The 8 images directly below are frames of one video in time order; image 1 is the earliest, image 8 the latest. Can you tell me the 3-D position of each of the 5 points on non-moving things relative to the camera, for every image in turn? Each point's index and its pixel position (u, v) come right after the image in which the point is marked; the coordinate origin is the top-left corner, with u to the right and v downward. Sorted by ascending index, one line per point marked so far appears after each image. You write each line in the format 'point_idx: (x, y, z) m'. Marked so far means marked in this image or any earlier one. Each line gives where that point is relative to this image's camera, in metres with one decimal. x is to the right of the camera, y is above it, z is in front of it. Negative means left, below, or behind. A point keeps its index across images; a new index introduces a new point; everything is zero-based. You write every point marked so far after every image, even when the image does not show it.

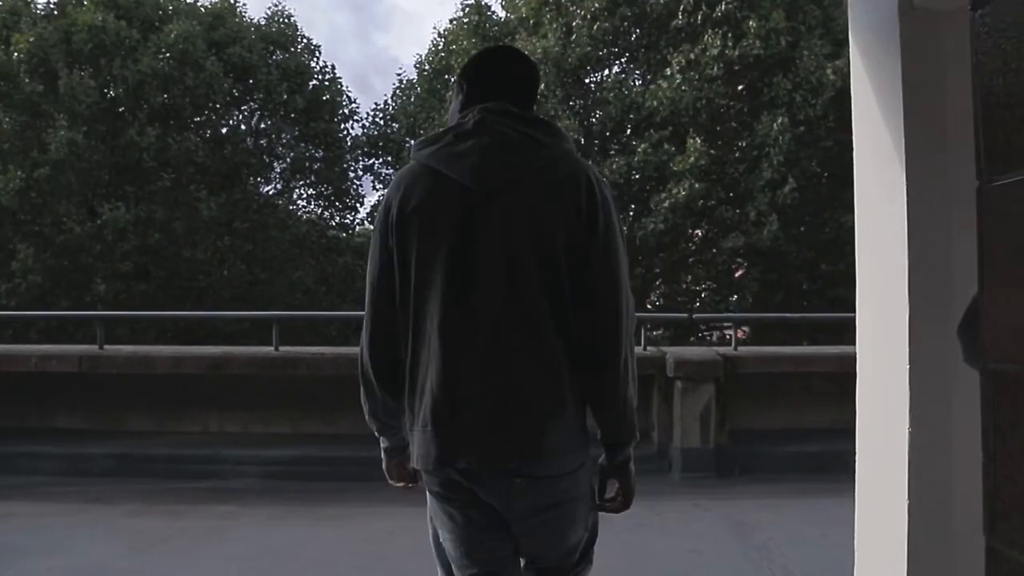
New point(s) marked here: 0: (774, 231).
0: (+3.4, +0.7, +12.6) m
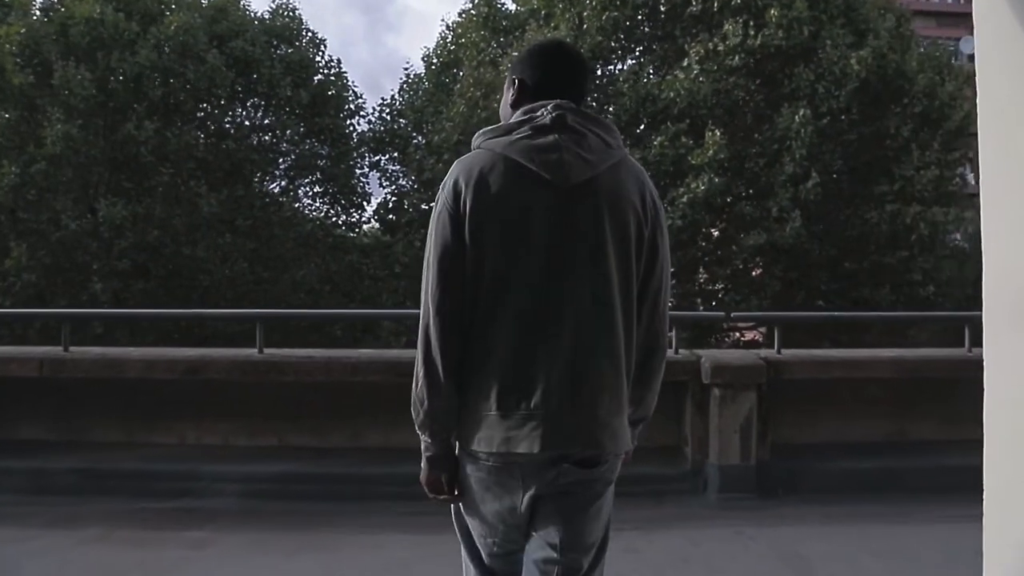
0: (+3.5, +0.7, +12.1) m
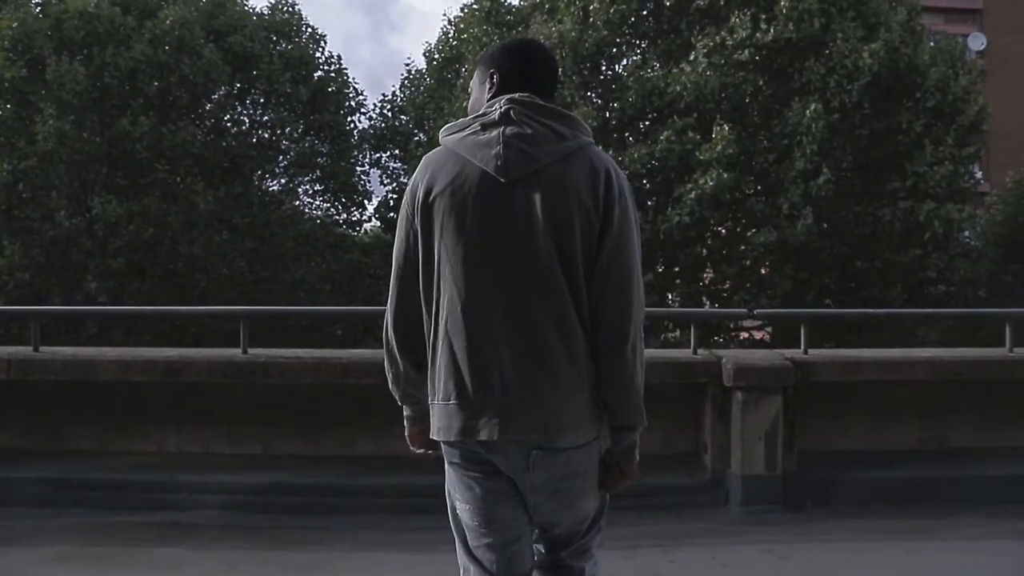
0: (+3.5, +0.8, +11.8) m
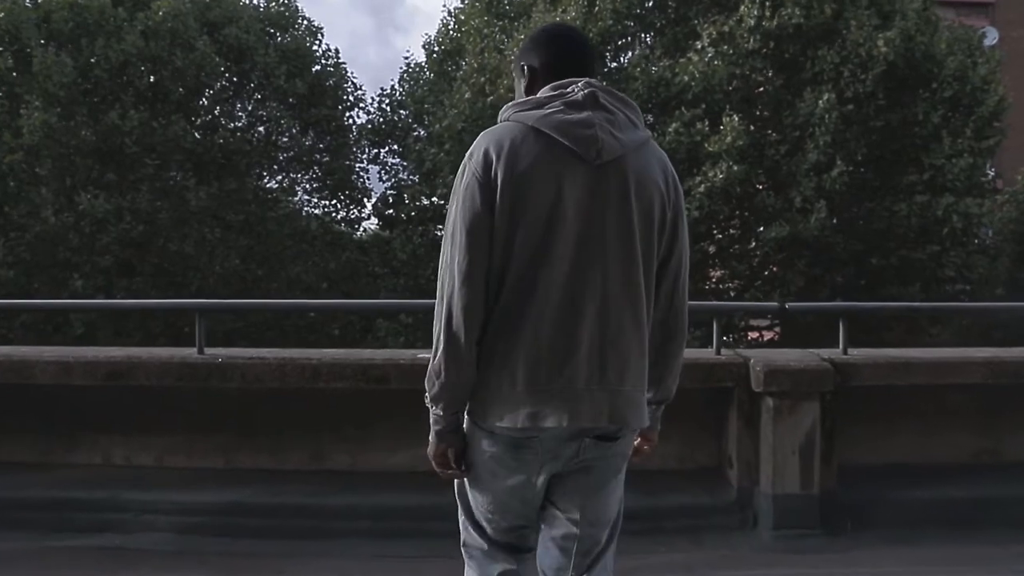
0: (+3.5, +0.8, +11.3) m
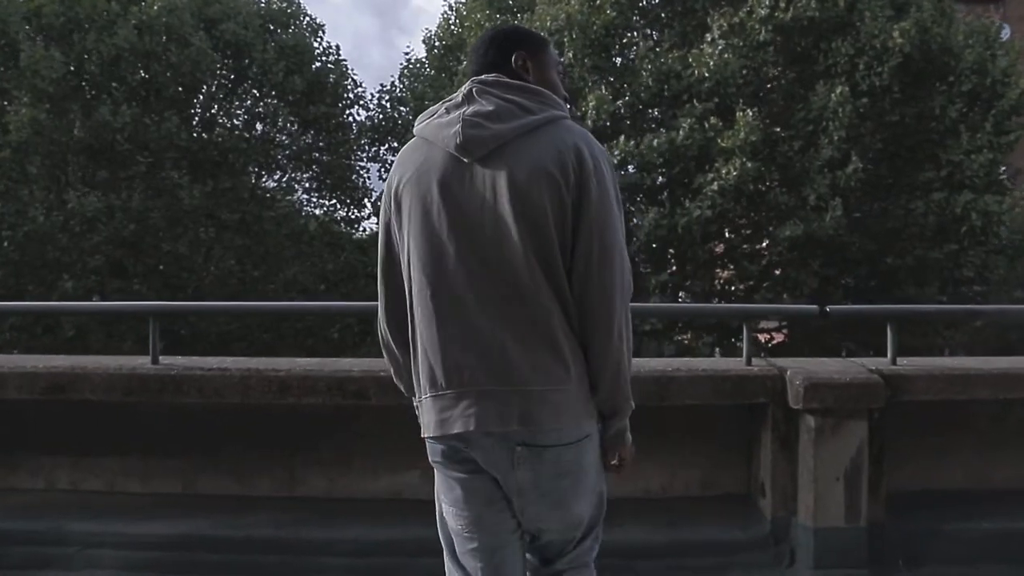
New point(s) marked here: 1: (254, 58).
0: (+3.6, +0.8, +10.9) m
1: (-3.6, +3.2, +13.8) m
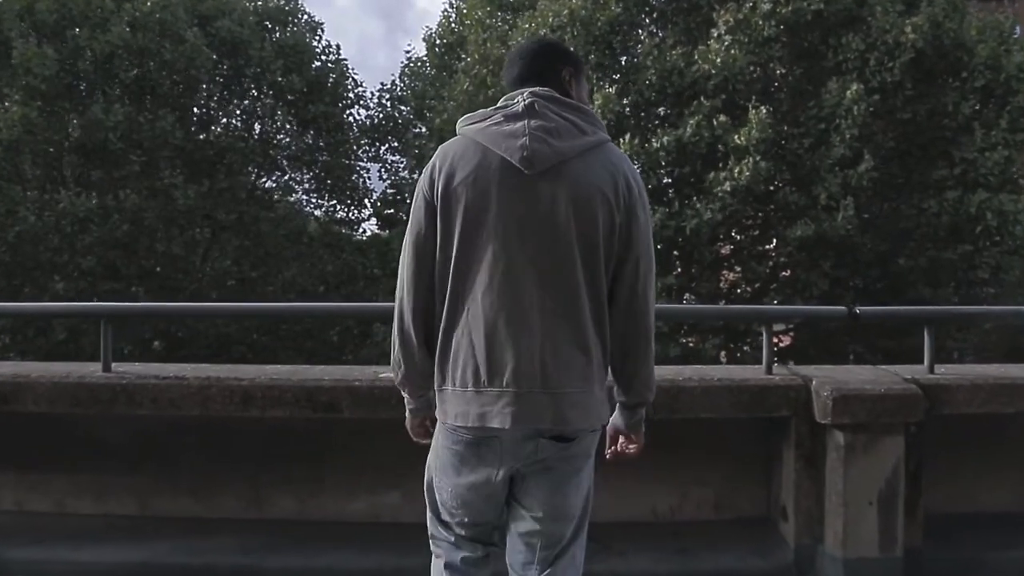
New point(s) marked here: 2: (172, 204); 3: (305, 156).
0: (+3.6, +0.8, +10.6) m
1: (-3.6, +3.2, +13.5) m
2: (-4.3, +1.1, +12.7) m
3: (-3.0, +1.9, +14.1) m
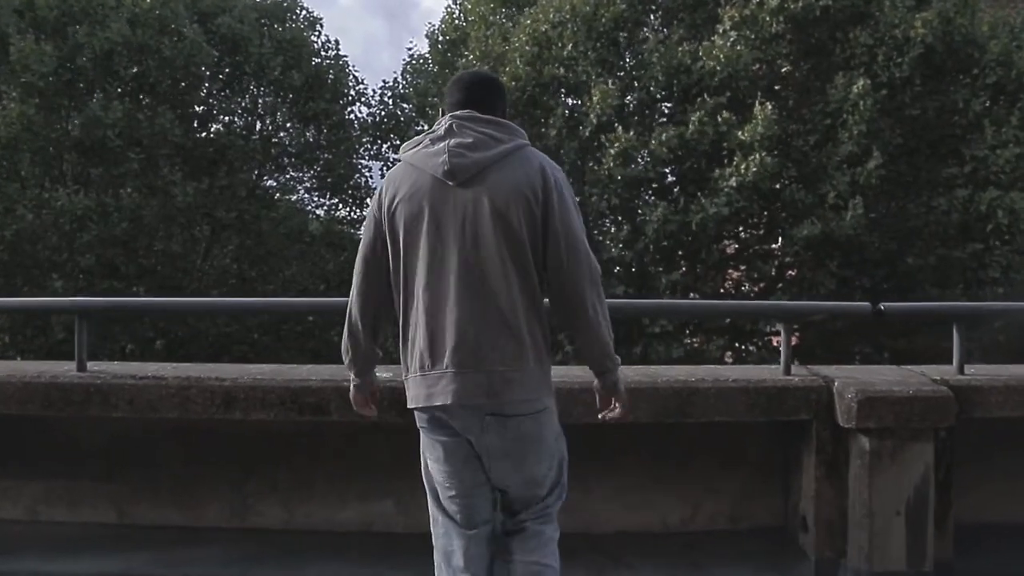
0: (+3.6, +0.8, +10.5) m
1: (-3.5, +3.2, +13.4) m
2: (-4.3, +1.1, +12.6) m
3: (-2.9, +1.9, +14.0) m
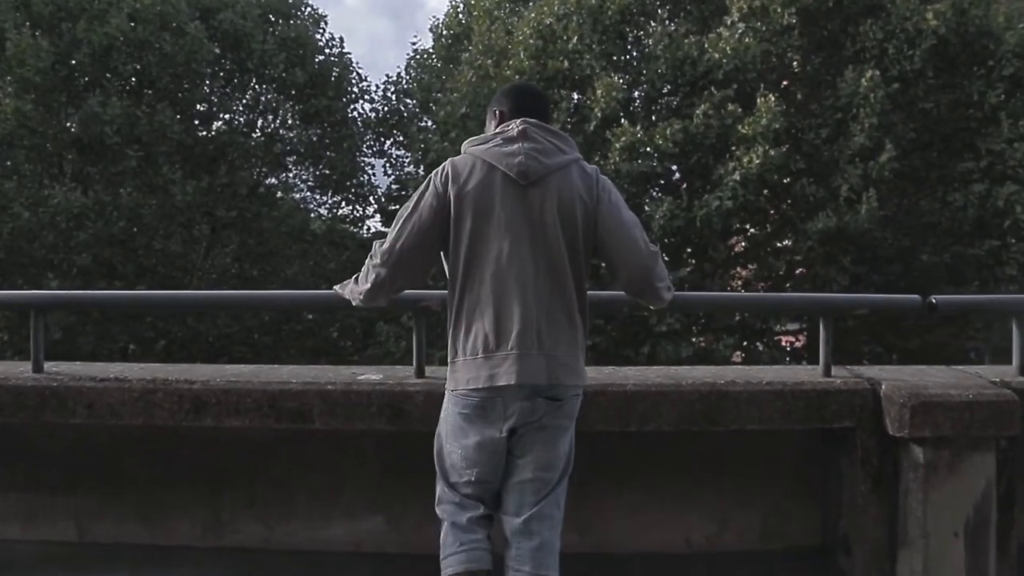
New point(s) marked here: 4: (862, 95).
0: (+3.7, +0.8, +10.2) m
1: (-3.4, +3.2, +13.2) m
2: (-4.2, +1.1, +12.3) m
3: (-2.9, +1.9, +13.7) m
4: (+3.6, +2.0, +10.3) m
